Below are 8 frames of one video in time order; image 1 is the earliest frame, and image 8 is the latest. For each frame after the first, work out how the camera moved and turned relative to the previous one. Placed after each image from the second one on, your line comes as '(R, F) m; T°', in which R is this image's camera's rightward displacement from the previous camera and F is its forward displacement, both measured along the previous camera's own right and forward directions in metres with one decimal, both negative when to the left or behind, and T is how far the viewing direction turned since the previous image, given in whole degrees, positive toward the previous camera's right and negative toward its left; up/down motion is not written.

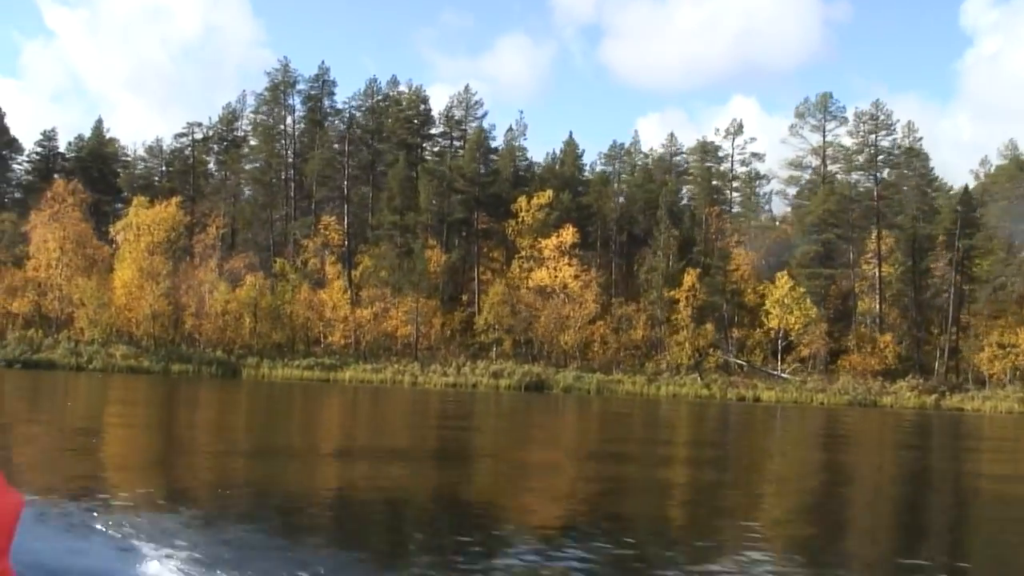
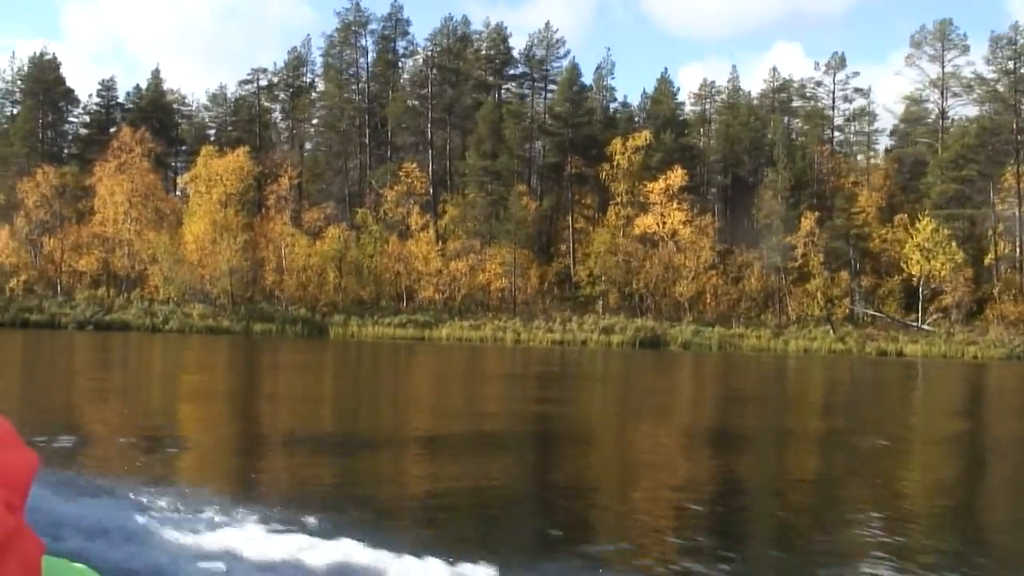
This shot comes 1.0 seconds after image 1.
(-3.2, +4.9) m; -2°
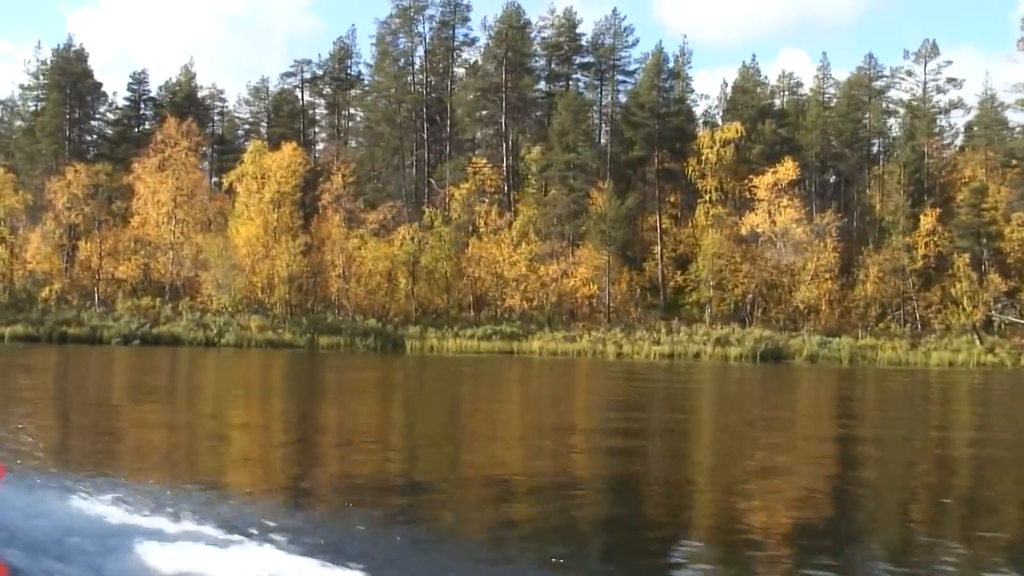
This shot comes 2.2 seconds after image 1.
(-3.9, +6.1) m; 0°
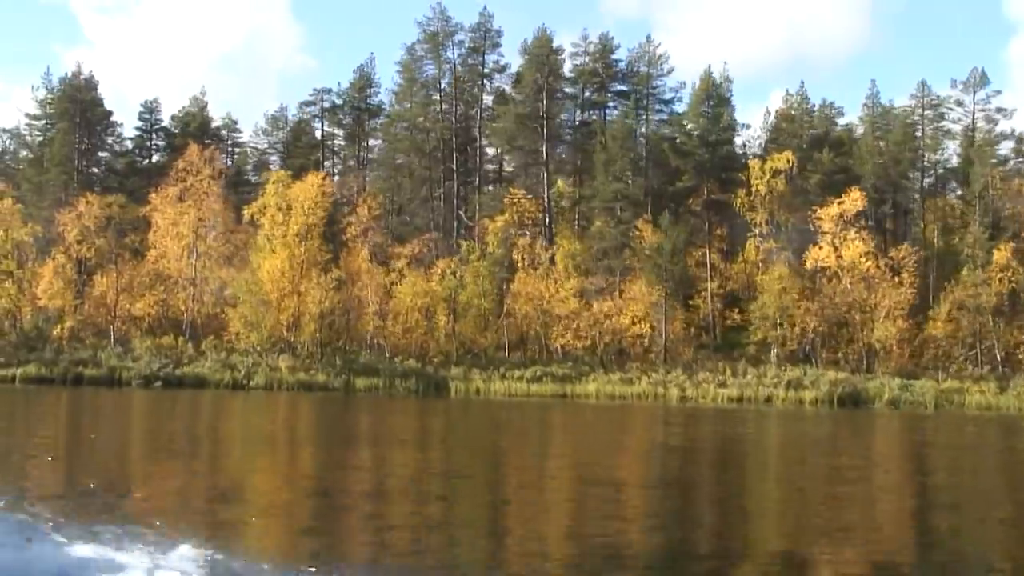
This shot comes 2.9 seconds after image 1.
(-2.3, +3.6) m; 0°
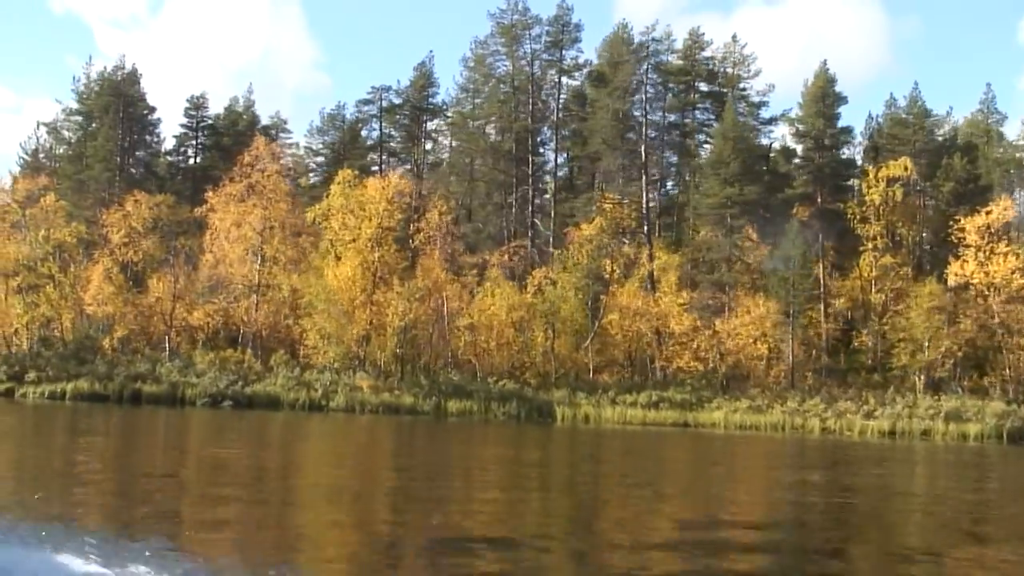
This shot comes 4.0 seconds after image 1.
(-3.7, +5.4) m; 0°
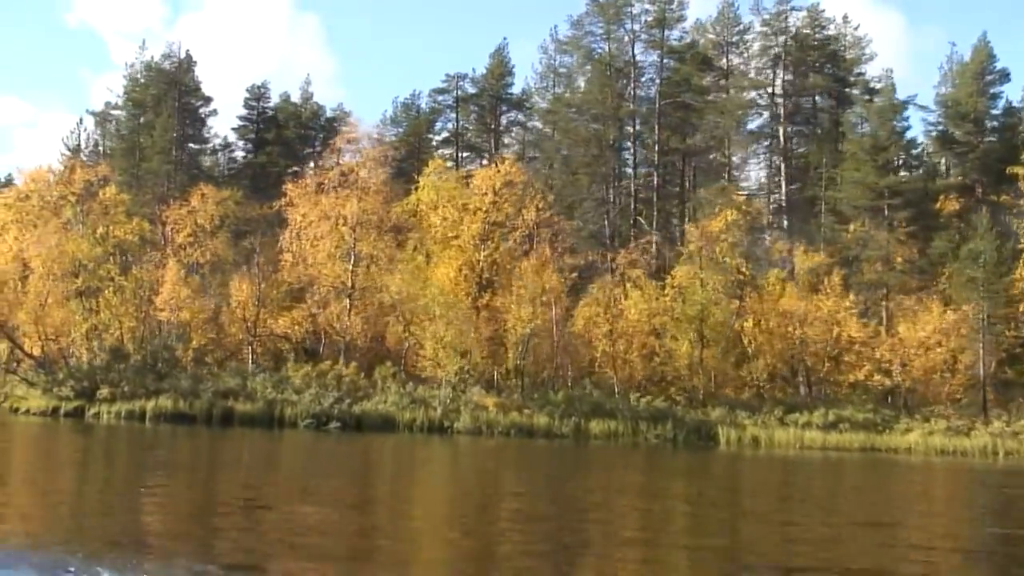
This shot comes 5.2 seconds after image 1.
(-4.1, +6.0) m; -1°
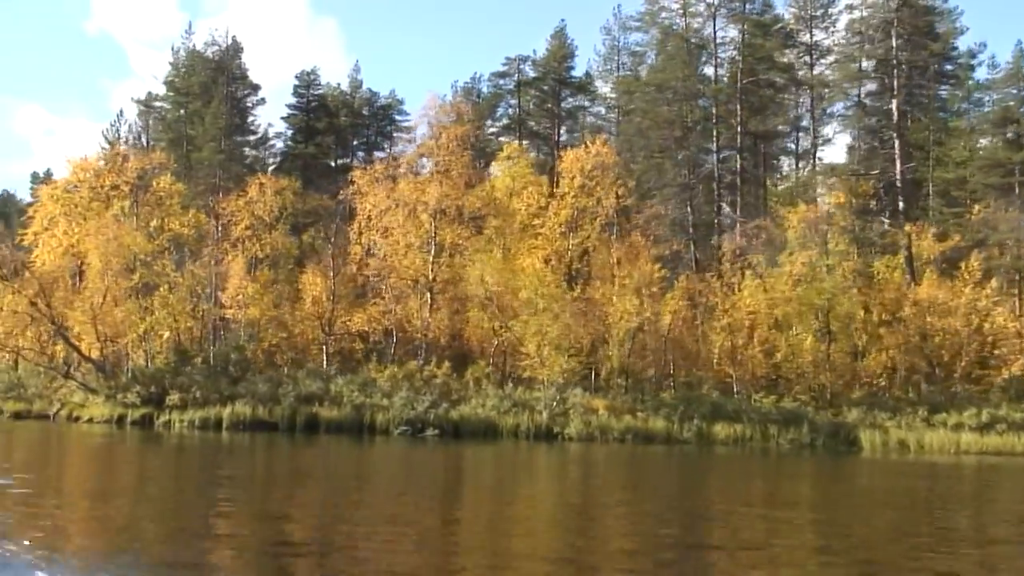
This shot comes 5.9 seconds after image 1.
(-2.4, +3.6) m; -1°
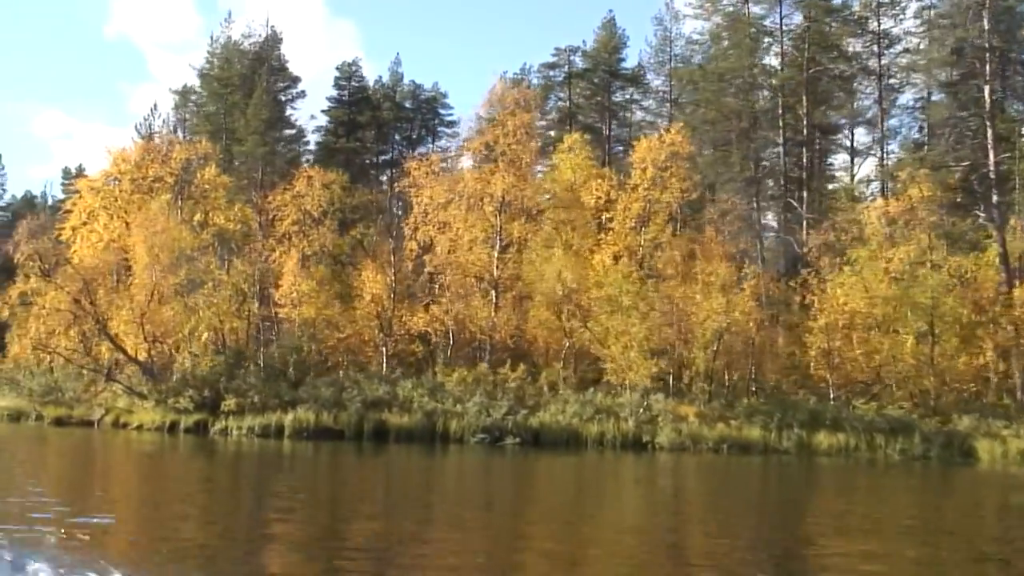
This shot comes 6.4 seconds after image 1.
(-1.6, +2.4) m; -1°
